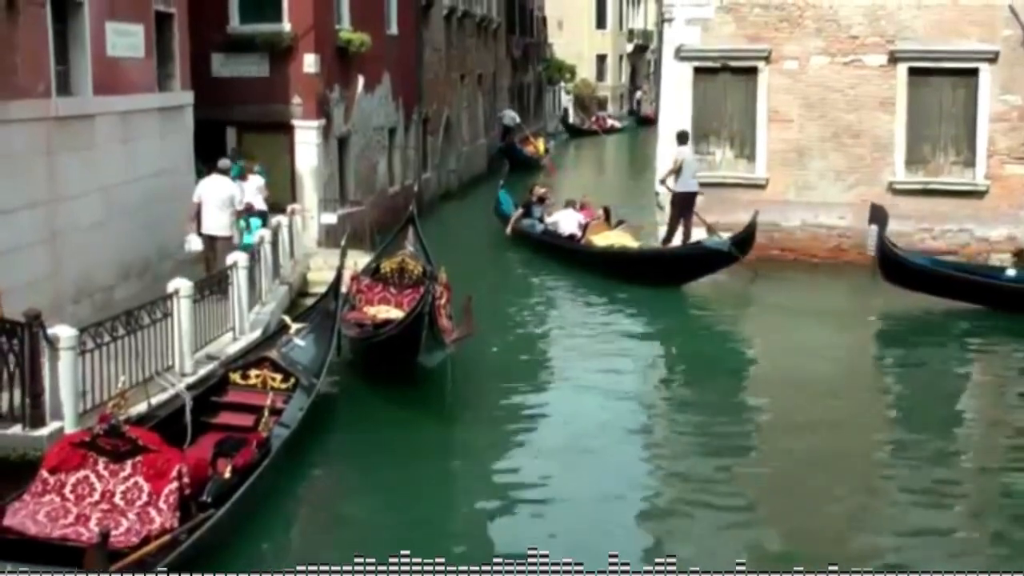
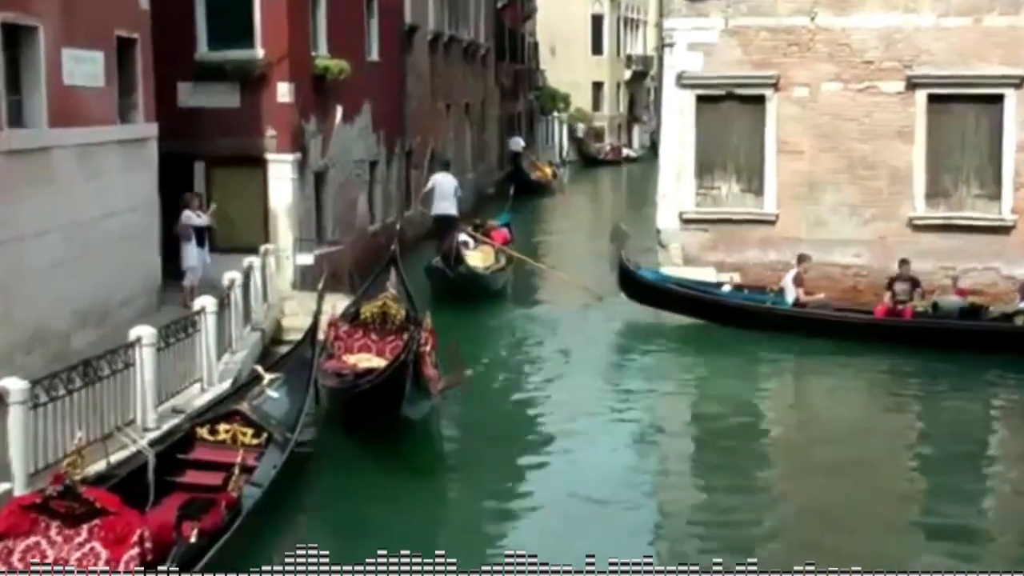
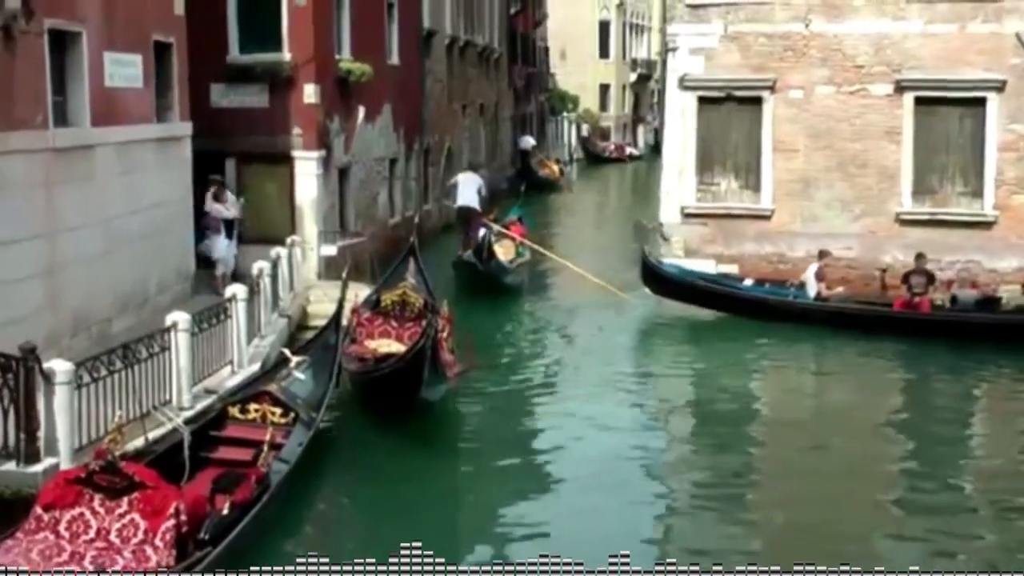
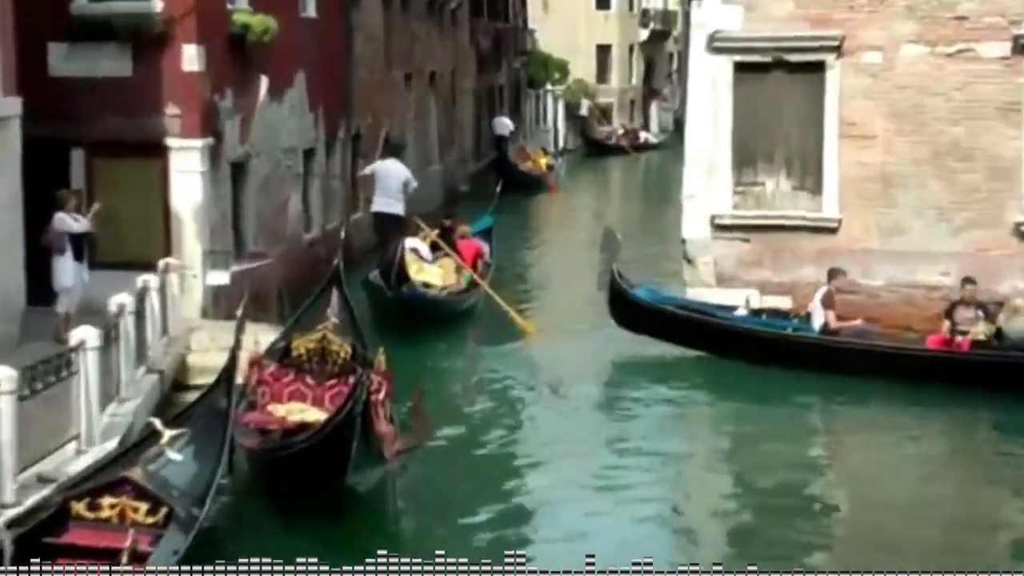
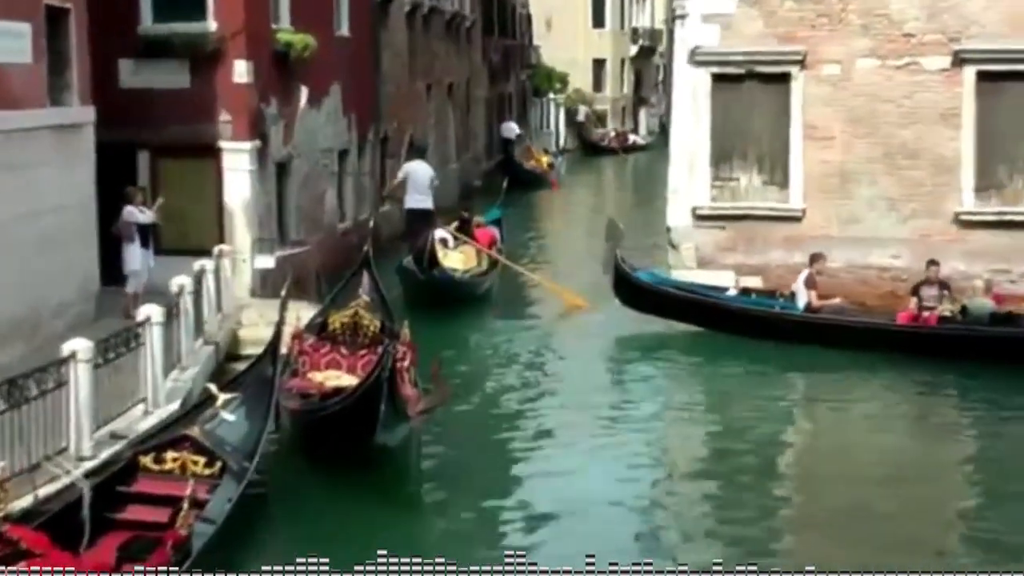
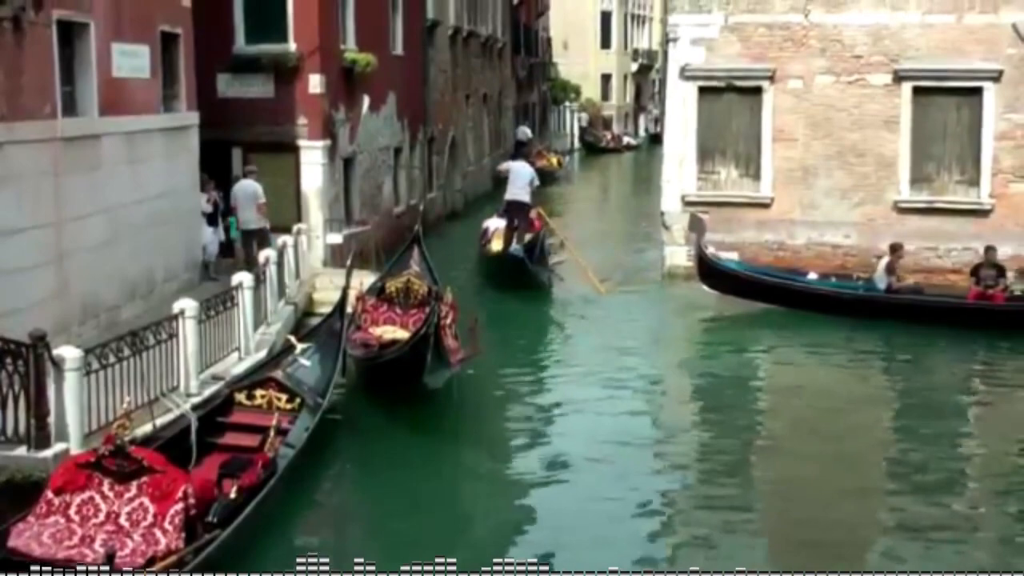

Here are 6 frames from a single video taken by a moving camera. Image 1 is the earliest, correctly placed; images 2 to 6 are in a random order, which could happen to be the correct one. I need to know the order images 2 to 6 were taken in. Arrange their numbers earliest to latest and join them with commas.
6, 3, 2, 5, 4
